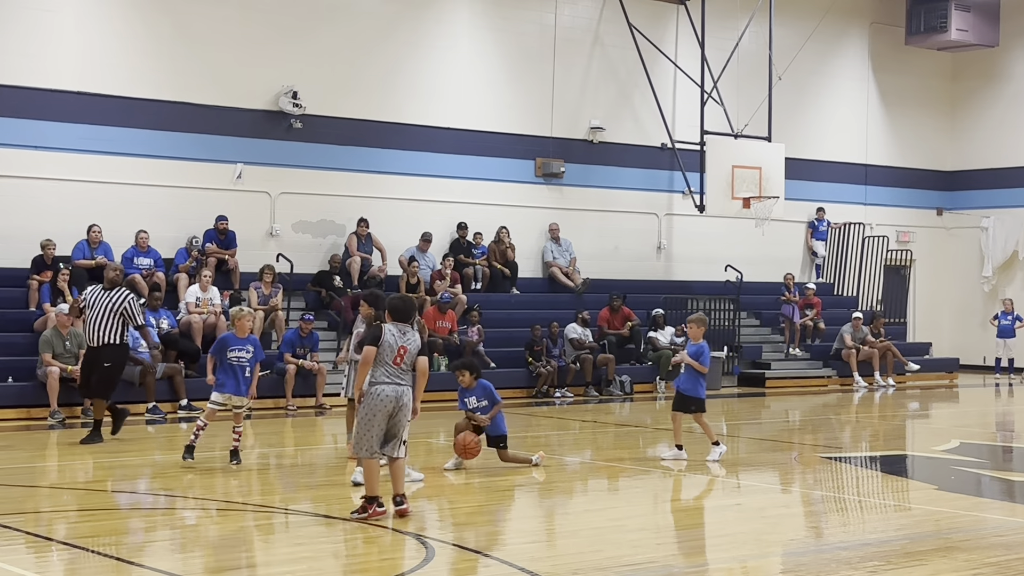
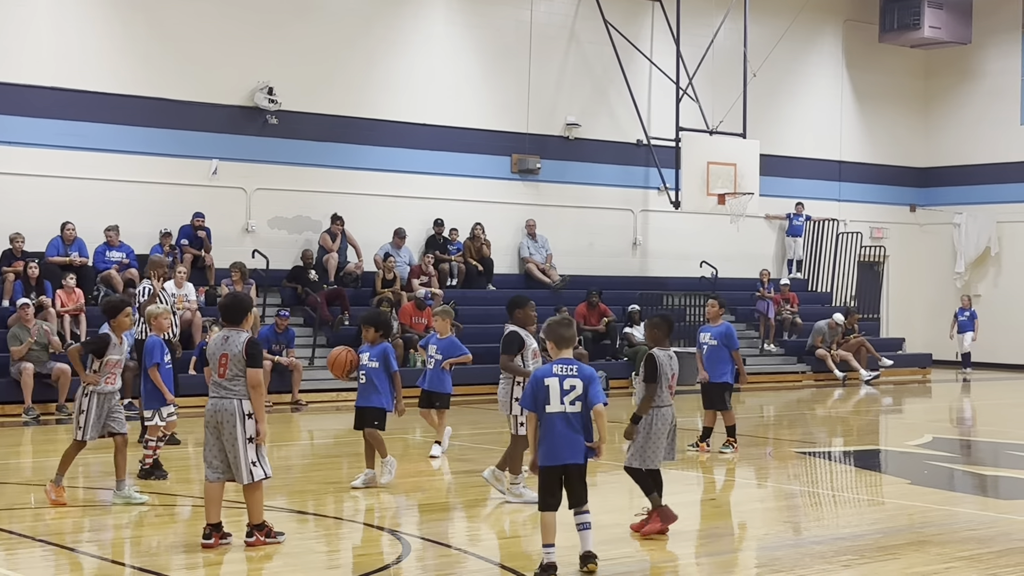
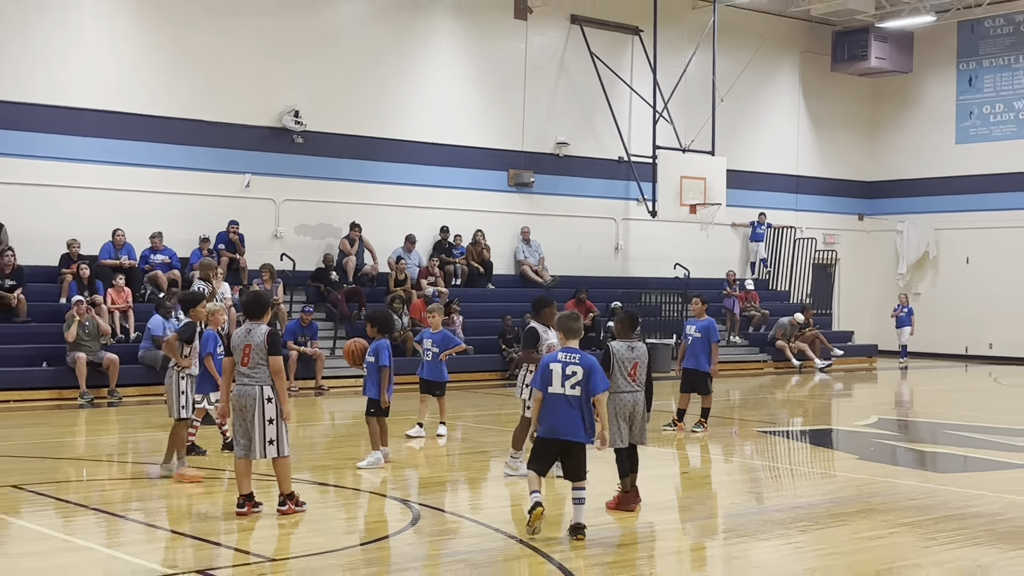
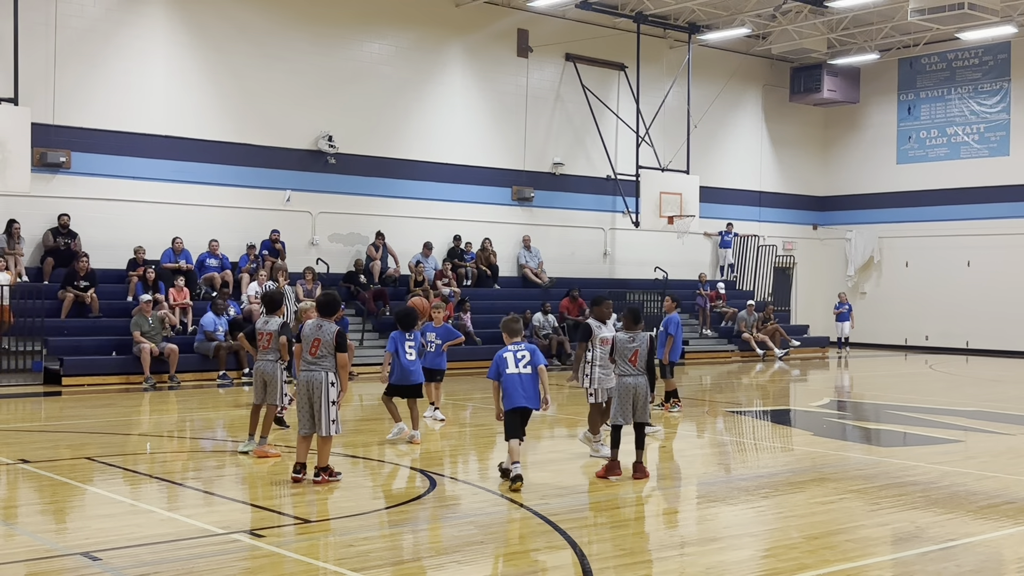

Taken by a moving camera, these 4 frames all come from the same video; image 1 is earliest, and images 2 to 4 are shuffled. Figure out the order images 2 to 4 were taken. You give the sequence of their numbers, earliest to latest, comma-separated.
2, 3, 4
